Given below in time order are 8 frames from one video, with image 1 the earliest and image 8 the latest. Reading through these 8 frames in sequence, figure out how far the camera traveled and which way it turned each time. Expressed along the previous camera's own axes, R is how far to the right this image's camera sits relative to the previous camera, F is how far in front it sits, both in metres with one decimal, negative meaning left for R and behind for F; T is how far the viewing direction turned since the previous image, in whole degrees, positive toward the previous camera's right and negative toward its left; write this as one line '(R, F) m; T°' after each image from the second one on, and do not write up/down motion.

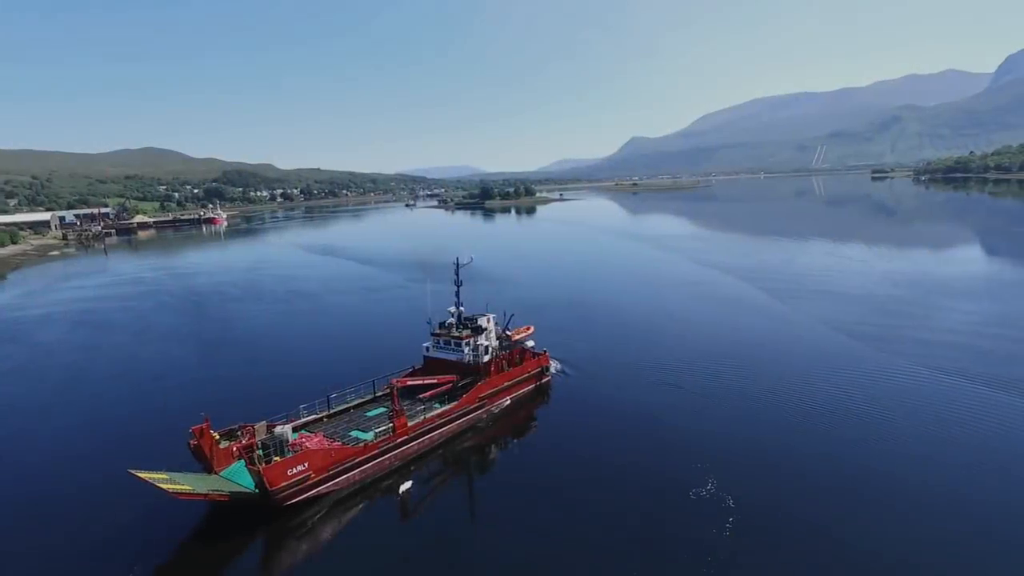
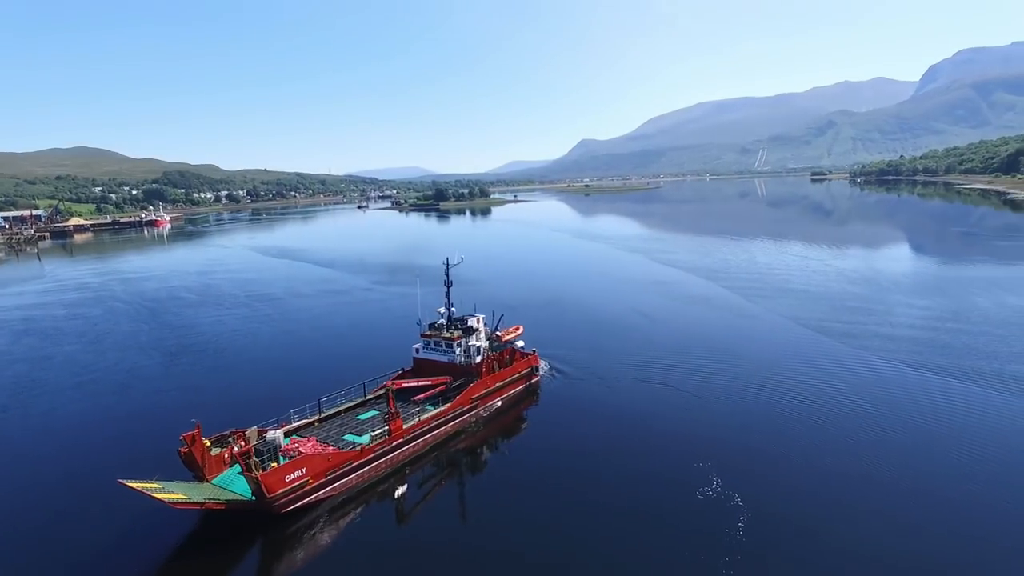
(-1.3, -0.2) m; +5°
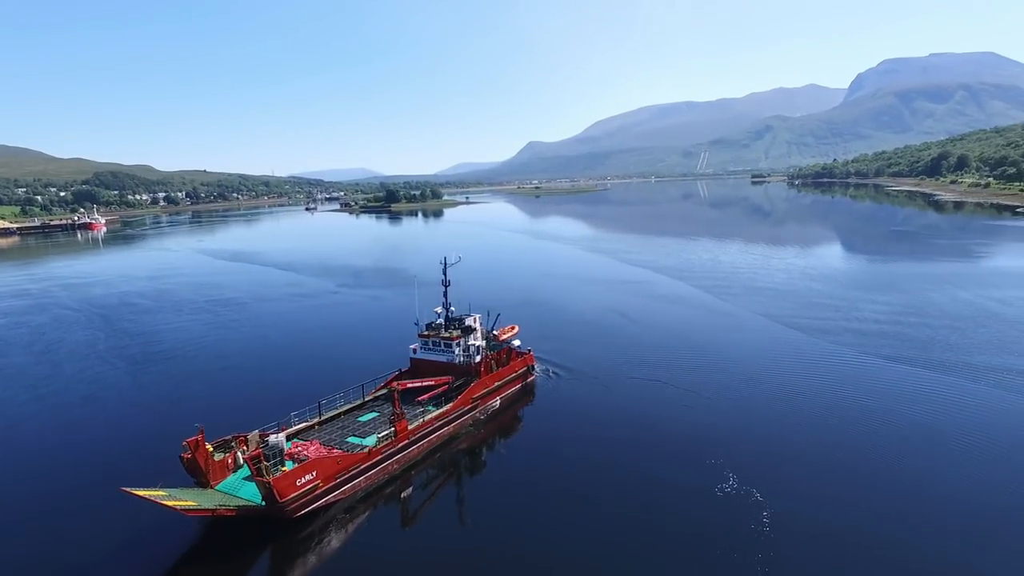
(-1.7, -0.2) m; +5°
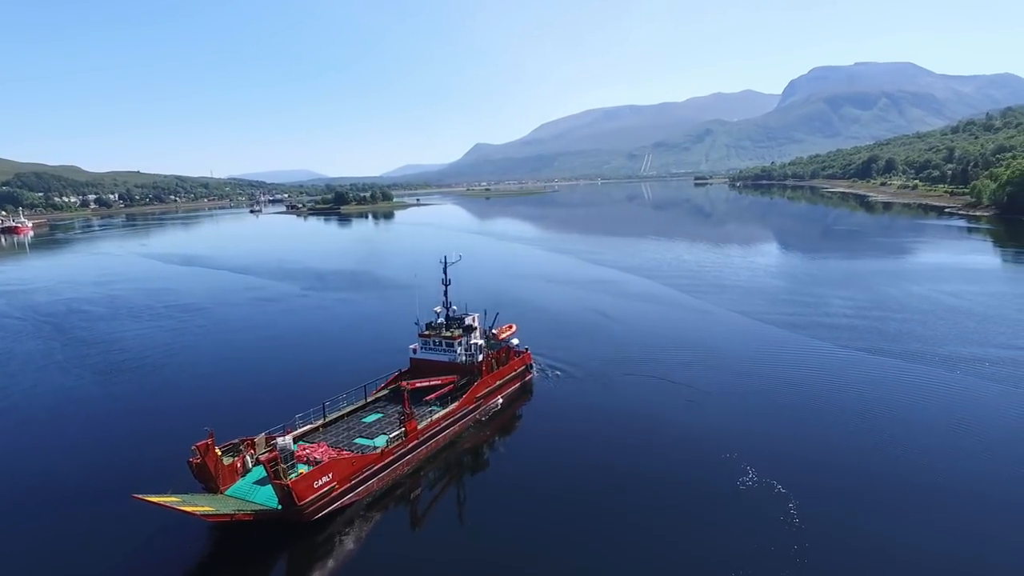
(-1.8, -0.2) m; +5°
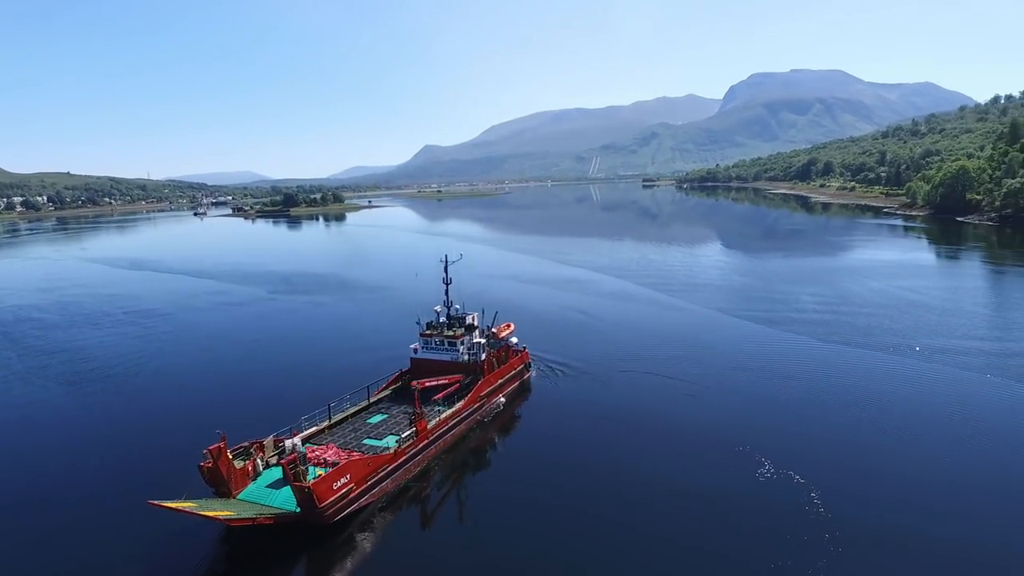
(-1.8, -0.1) m; +5°
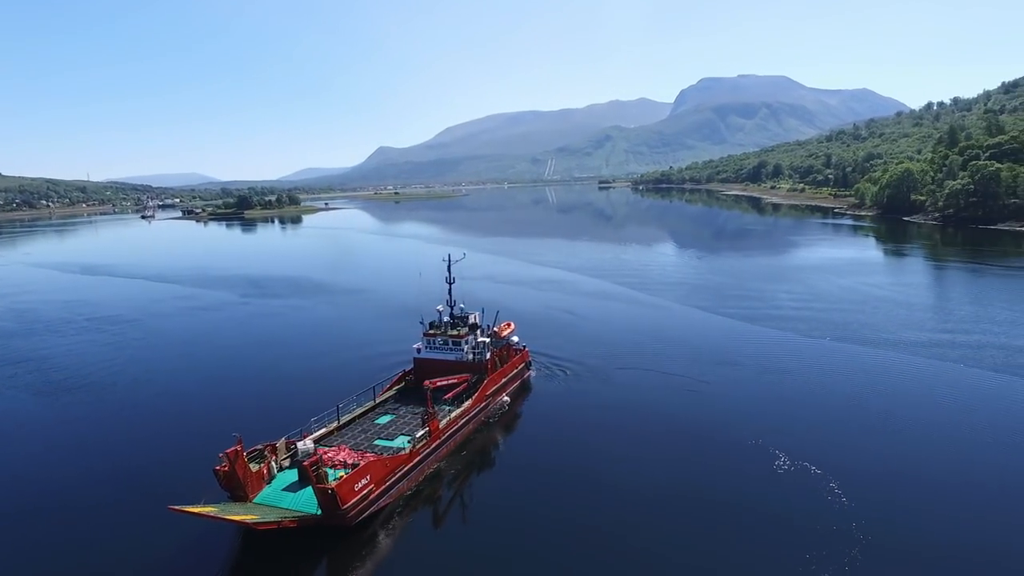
(-1.7, -0.1) m; +4°
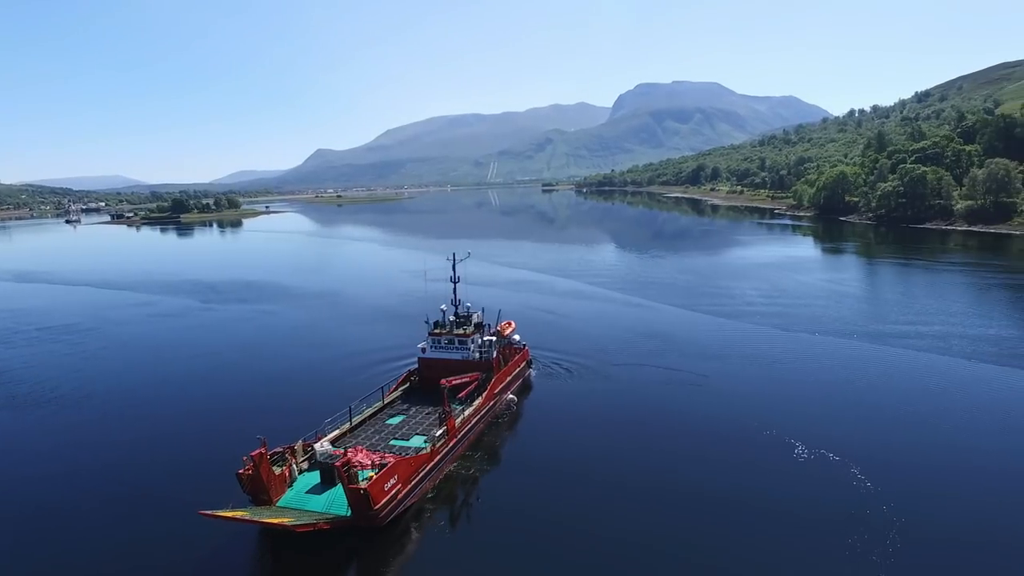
(-2.2, -0.1) m; +6°
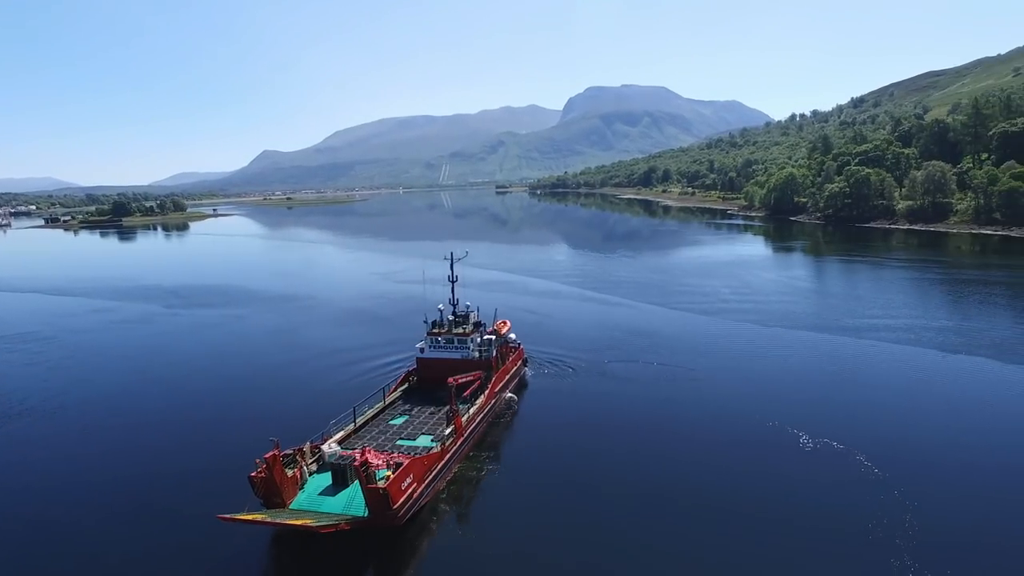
(-1.6, 0.0) m; +5°
